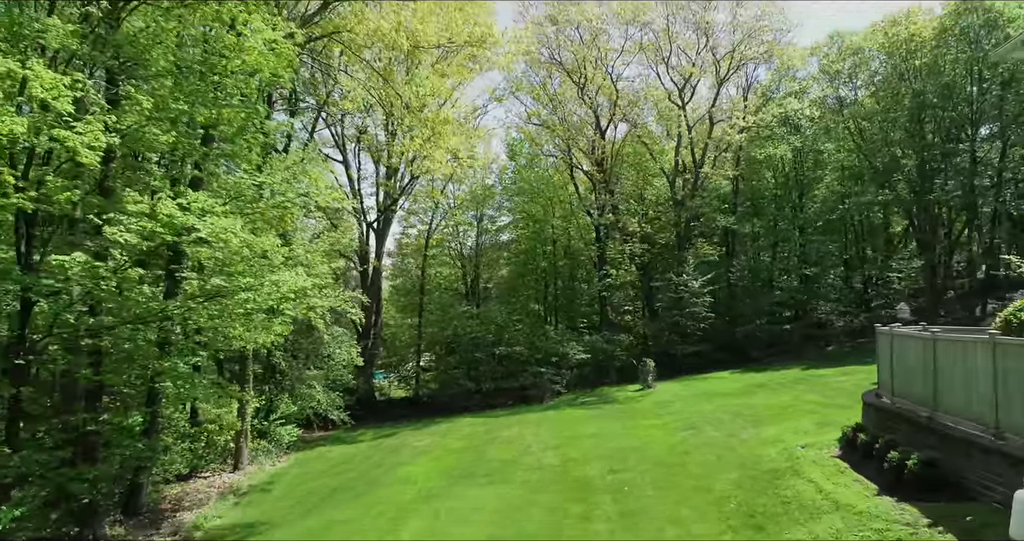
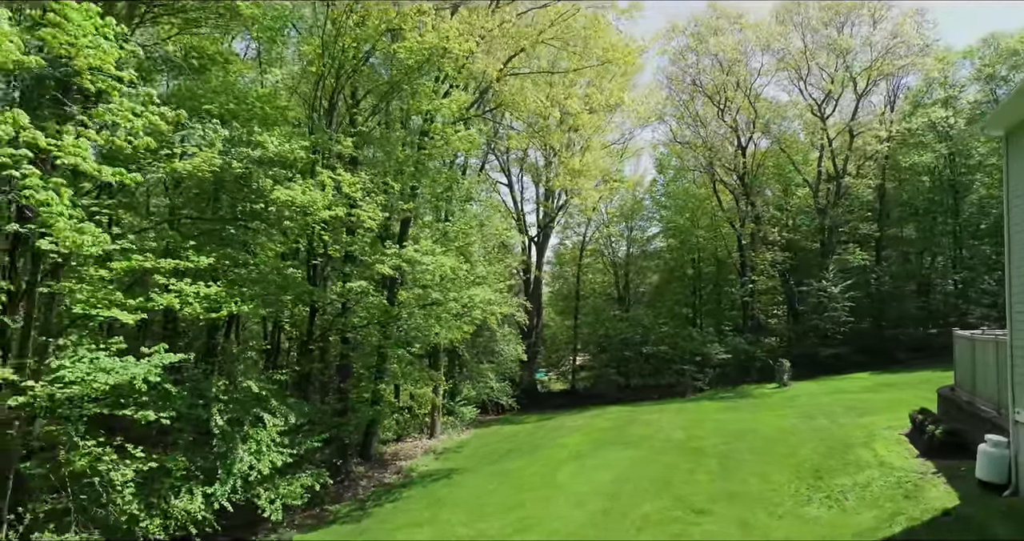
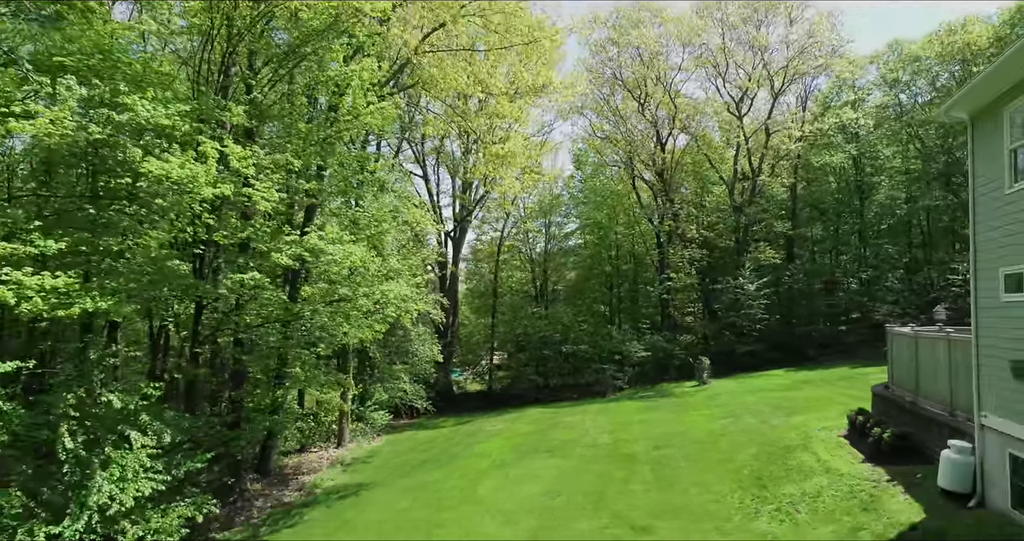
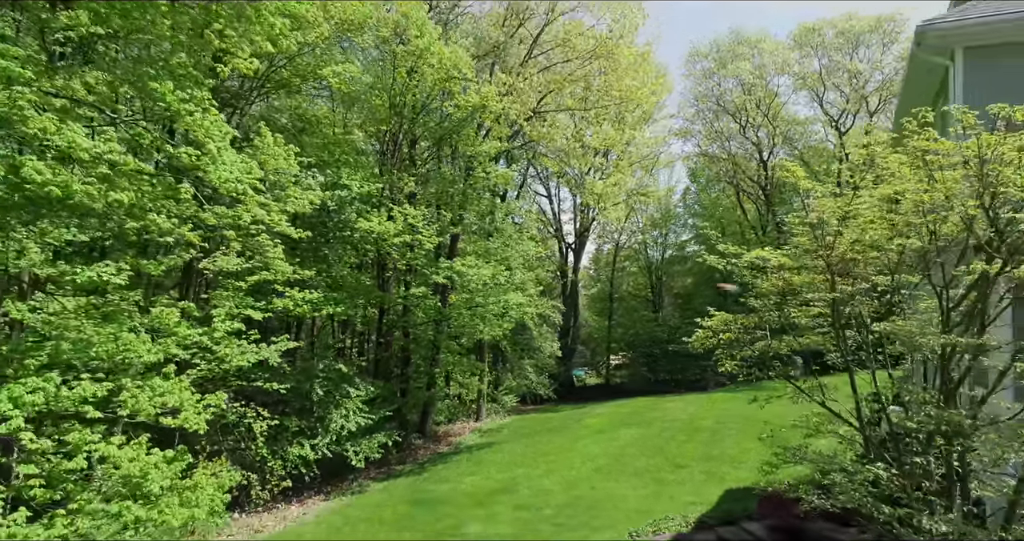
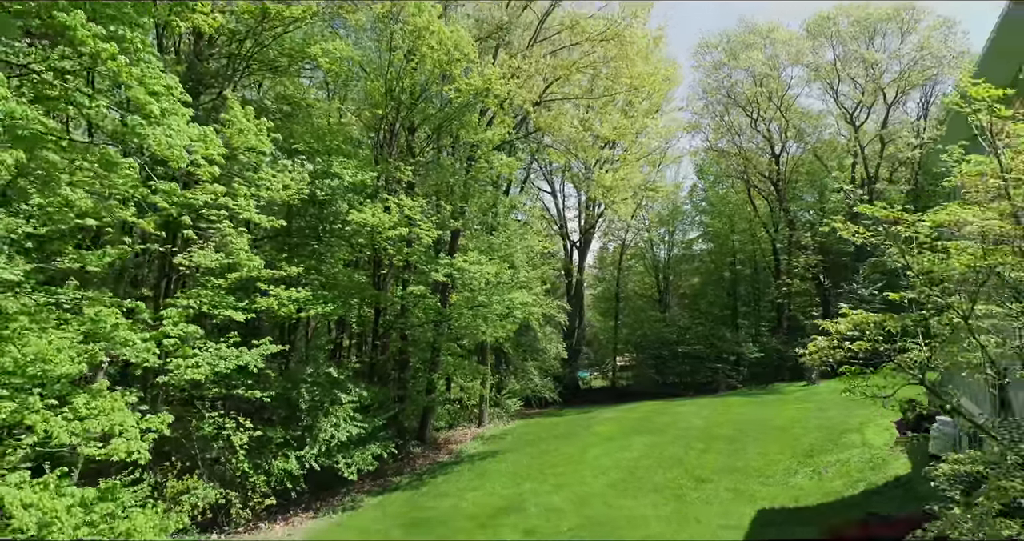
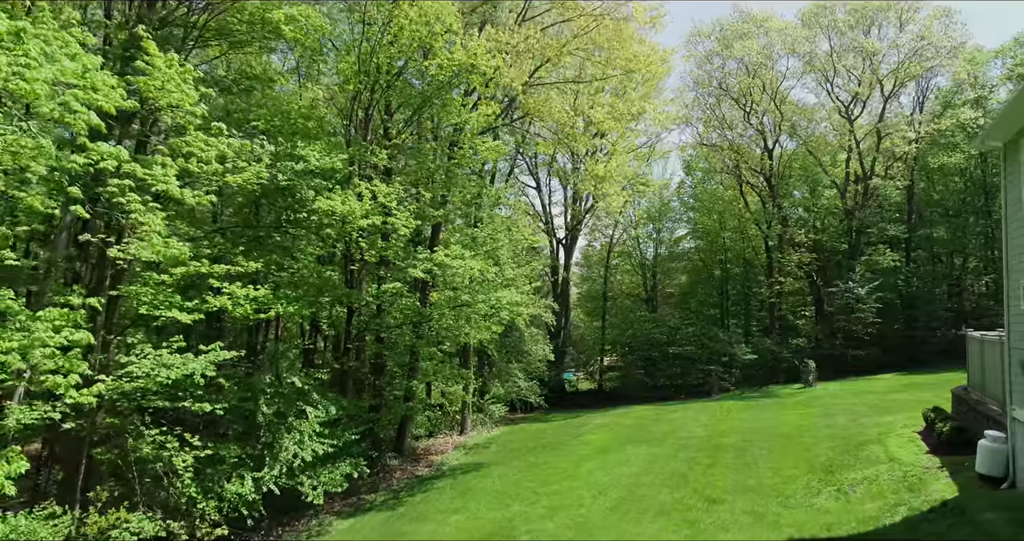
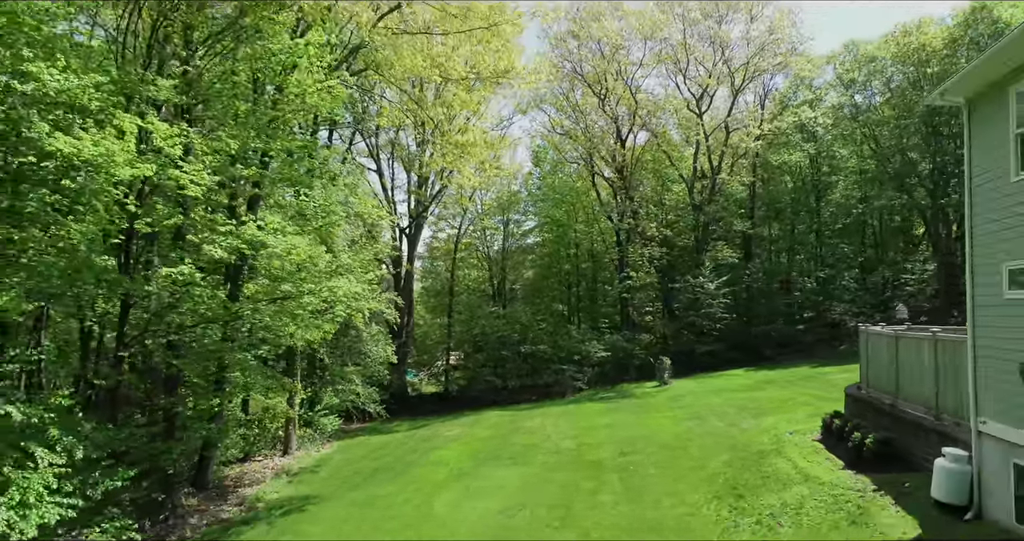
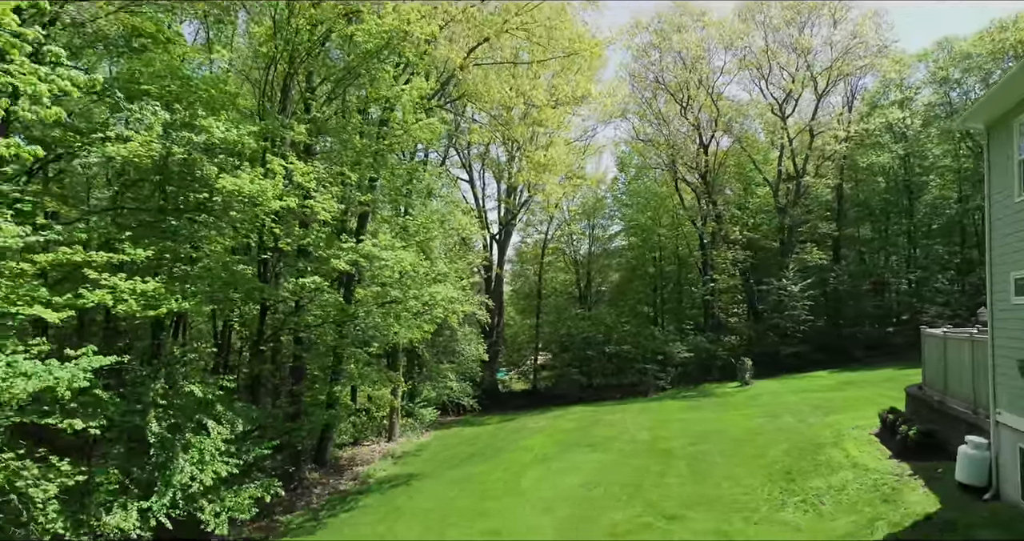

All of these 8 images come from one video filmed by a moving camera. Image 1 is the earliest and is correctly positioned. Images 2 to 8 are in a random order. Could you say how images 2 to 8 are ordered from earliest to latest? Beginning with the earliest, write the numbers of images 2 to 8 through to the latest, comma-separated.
7, 3, 8, 2, 6, 5, 4
